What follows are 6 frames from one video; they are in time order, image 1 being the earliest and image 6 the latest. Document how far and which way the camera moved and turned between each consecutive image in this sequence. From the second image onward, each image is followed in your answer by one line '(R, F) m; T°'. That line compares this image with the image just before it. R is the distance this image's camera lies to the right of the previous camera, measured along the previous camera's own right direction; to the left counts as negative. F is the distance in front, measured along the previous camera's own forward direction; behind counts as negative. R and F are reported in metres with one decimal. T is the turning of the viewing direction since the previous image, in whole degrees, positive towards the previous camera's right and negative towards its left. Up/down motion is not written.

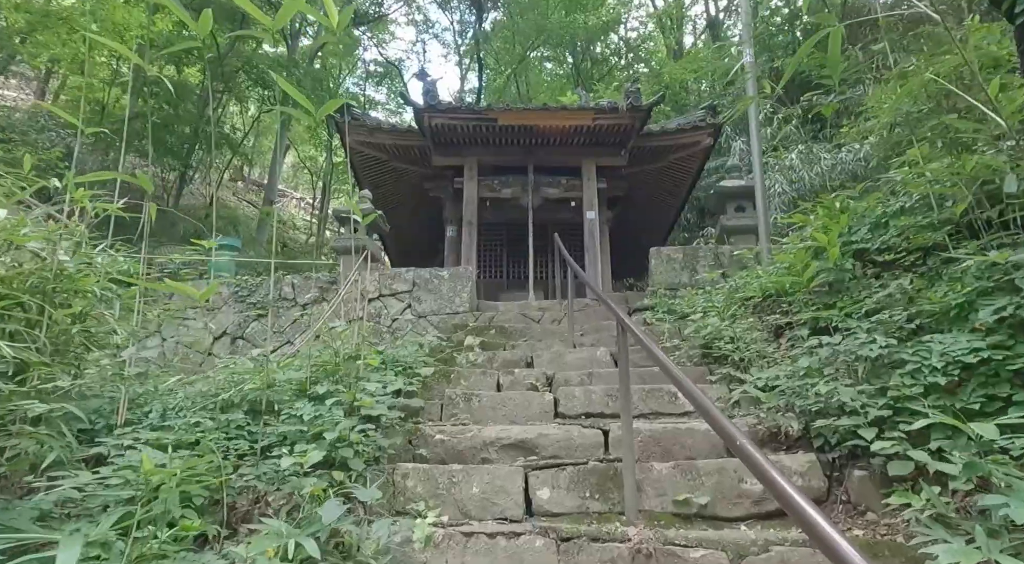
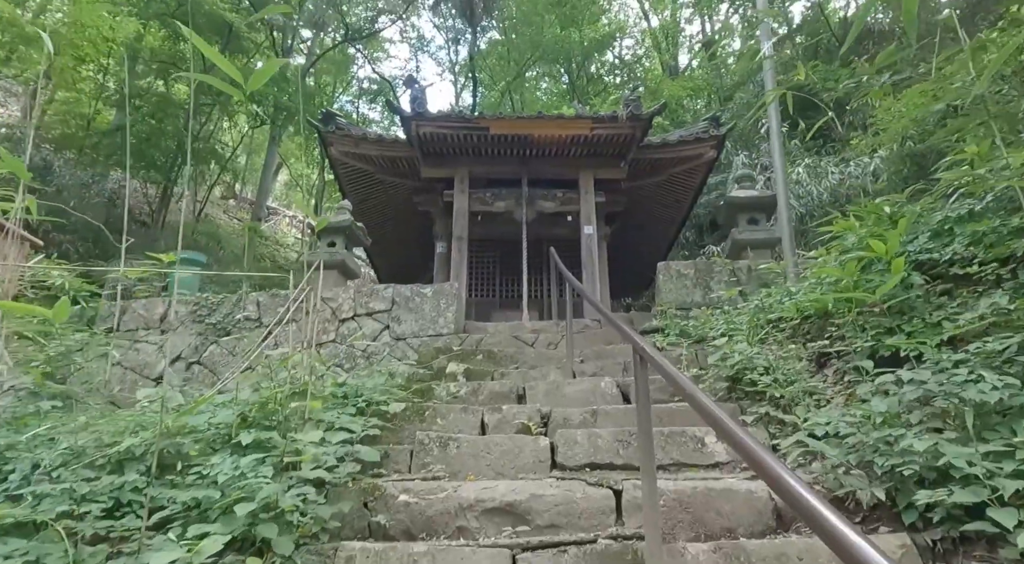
(0.0, +0.5) m; 0°
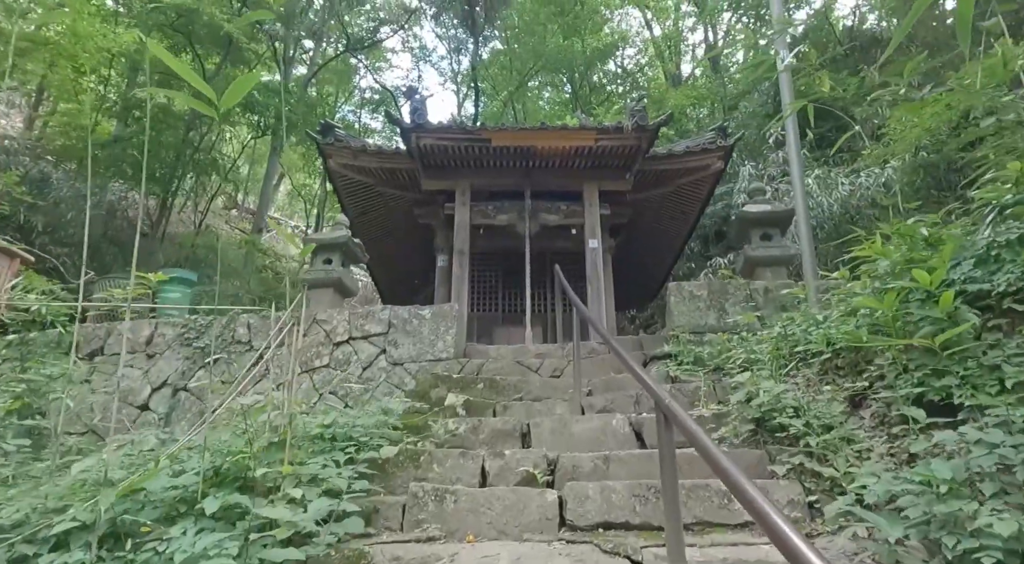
(0.0, +0.2) m; 0°
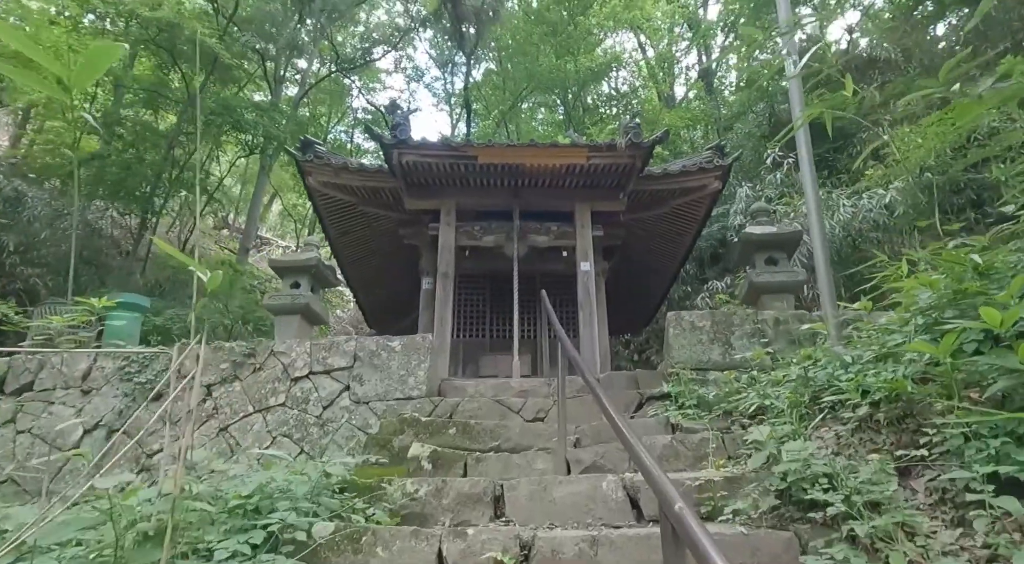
(+0.1, +0.4) m; +1°
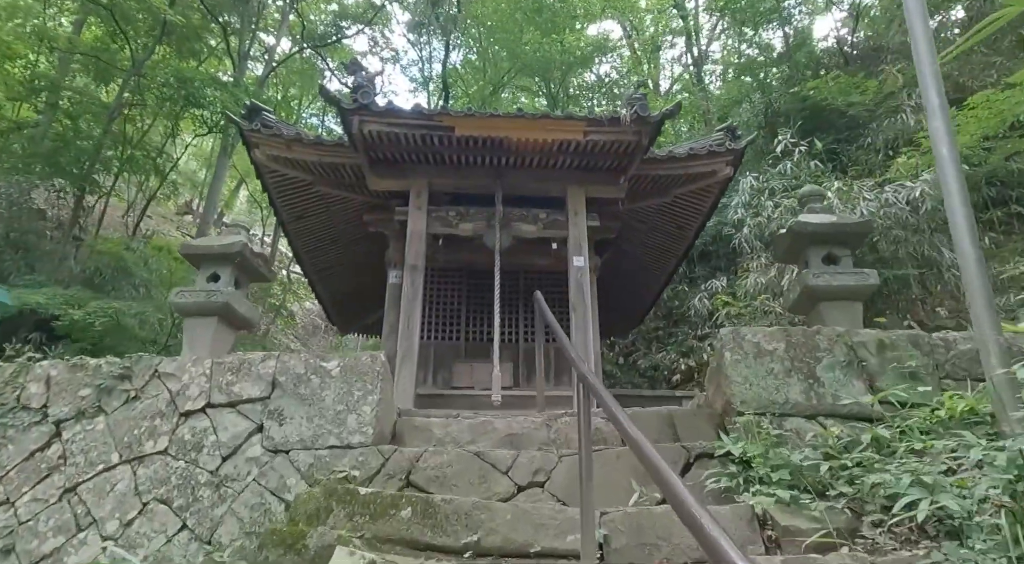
(0.0, +1.0) m; +2°
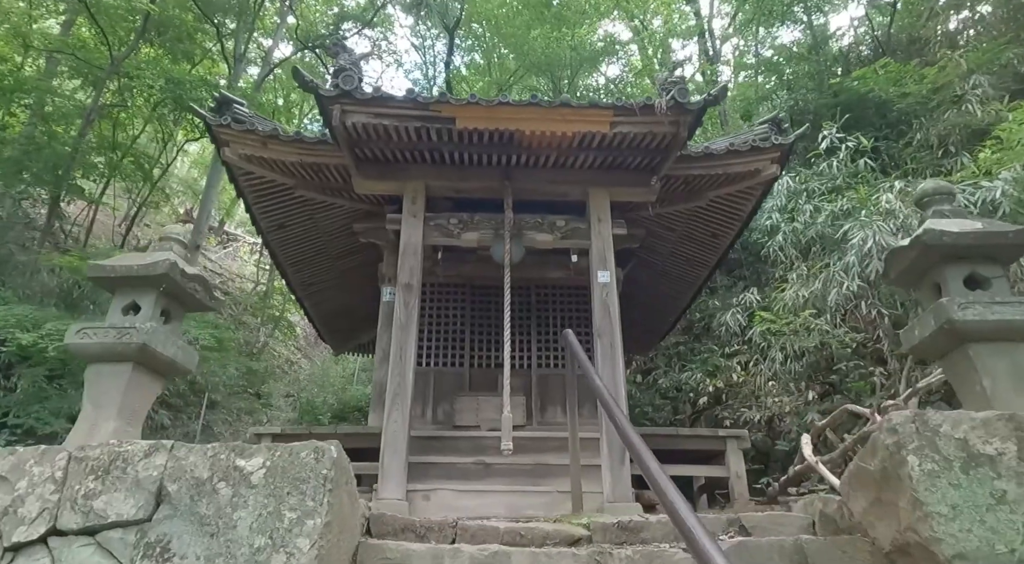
(-0.1, +0.9) m; -1°
